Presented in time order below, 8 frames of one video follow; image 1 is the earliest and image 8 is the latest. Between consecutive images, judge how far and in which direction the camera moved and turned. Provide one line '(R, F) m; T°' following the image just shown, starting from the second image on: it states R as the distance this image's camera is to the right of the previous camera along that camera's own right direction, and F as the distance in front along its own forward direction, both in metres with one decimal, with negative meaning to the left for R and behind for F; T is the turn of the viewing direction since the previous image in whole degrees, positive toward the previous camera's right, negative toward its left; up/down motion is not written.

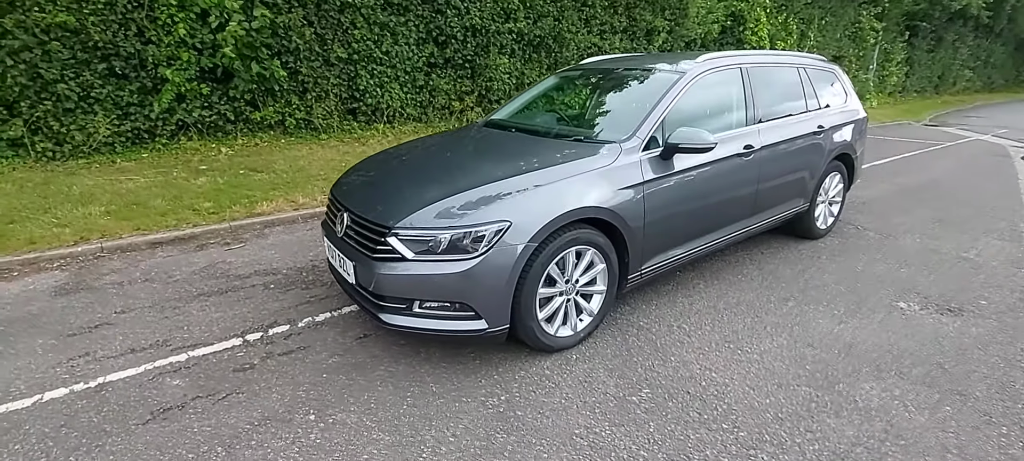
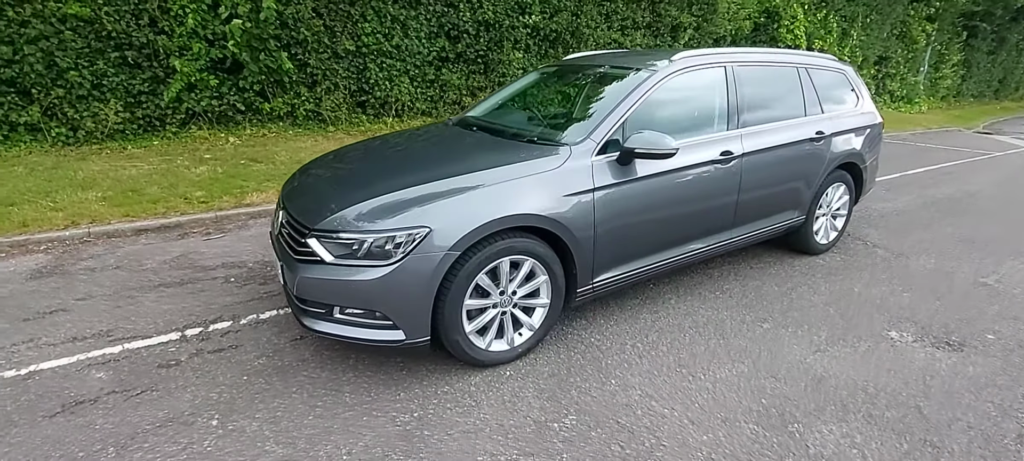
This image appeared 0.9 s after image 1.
(+0.7, +0.3) m; -4°
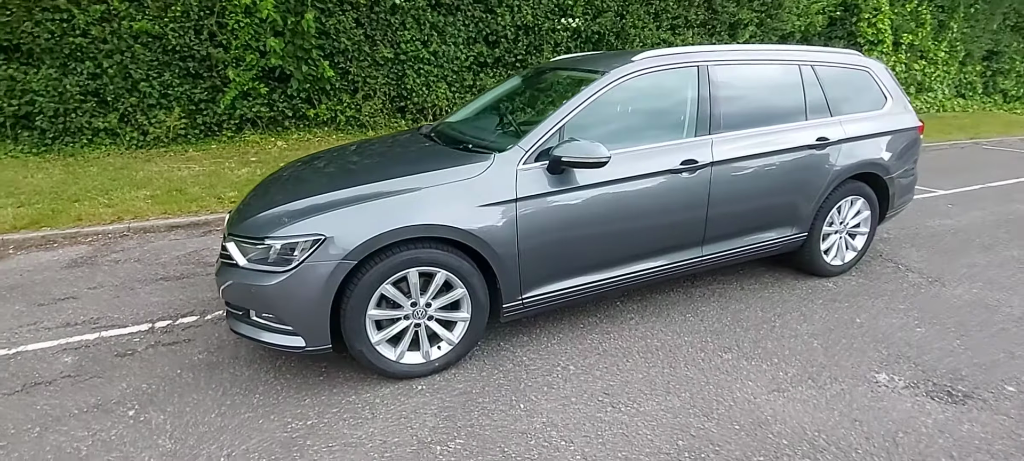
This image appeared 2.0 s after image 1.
(+1.1, +0.2) m; -9°
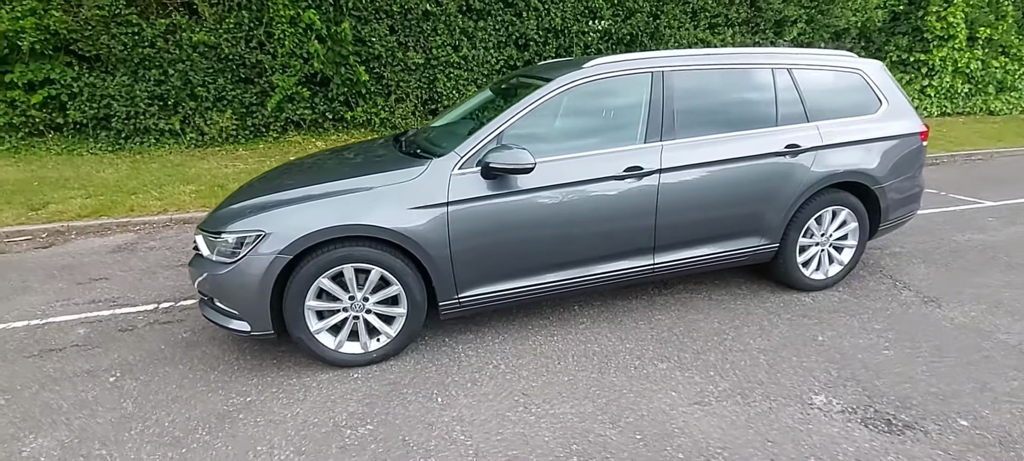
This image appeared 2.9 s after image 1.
(+1.0, -0.1) m; -7°
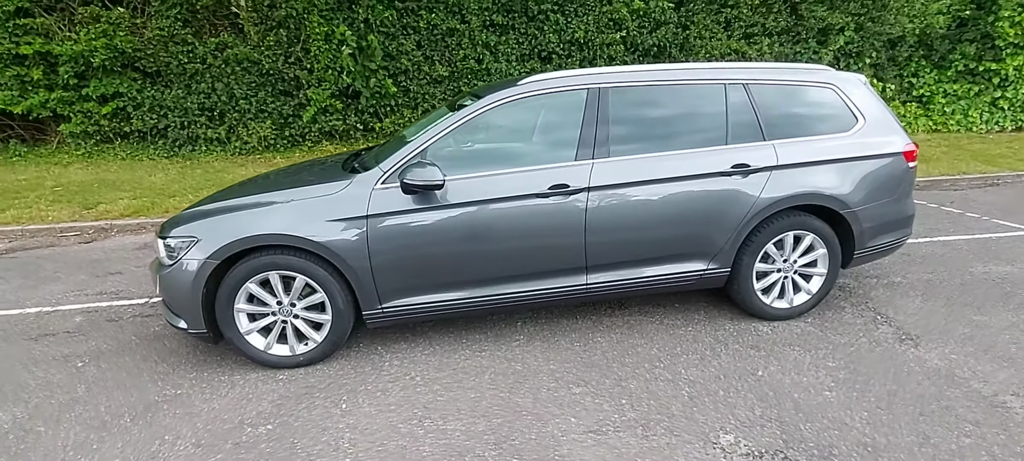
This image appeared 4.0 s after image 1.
(+1.1, +0.1) m; -7°
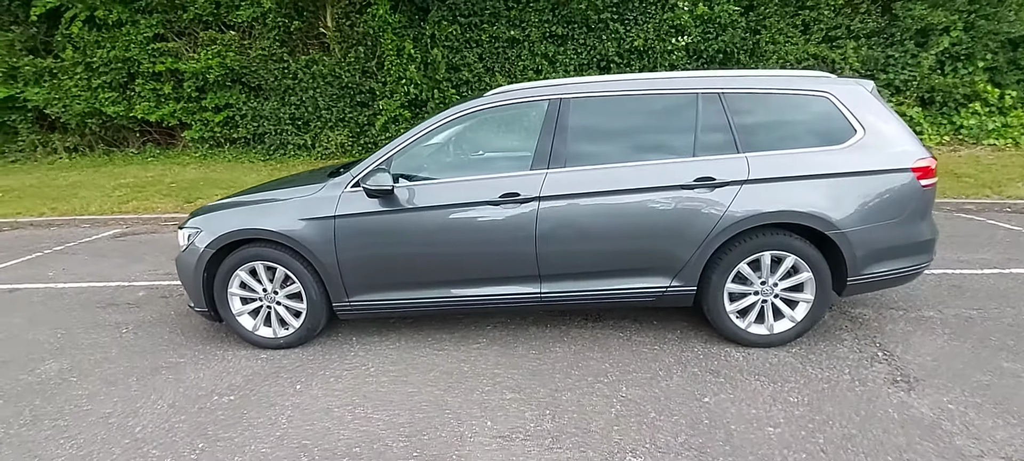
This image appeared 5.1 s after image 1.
(+1.2, 0.0) m; -11°
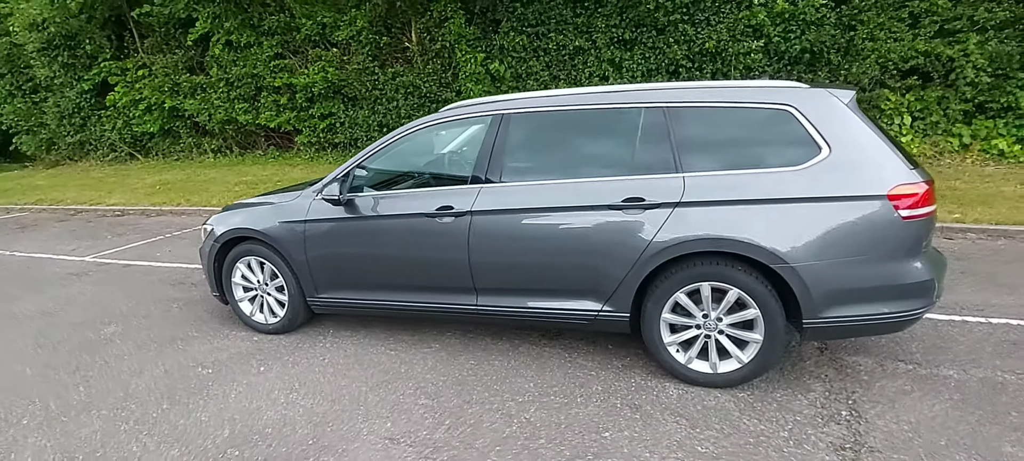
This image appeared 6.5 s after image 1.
(+1.5, +0.1) m; -14°
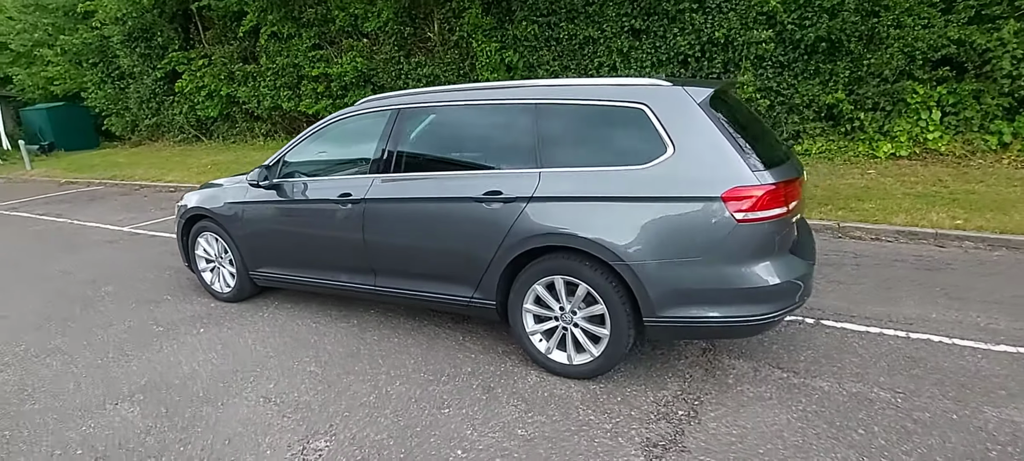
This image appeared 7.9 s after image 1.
(+1.5, -0.1) m; -8°
